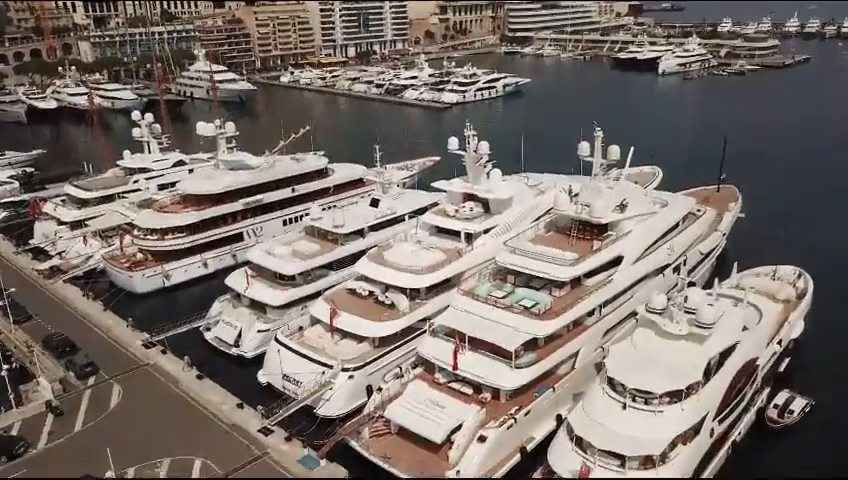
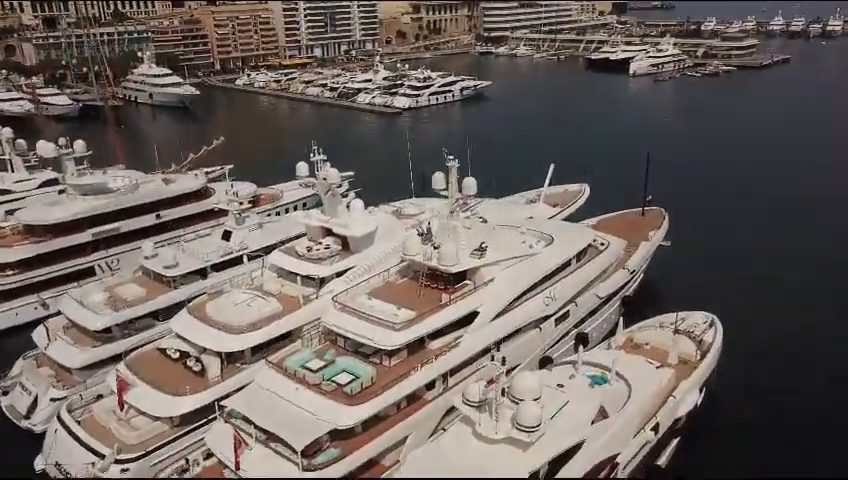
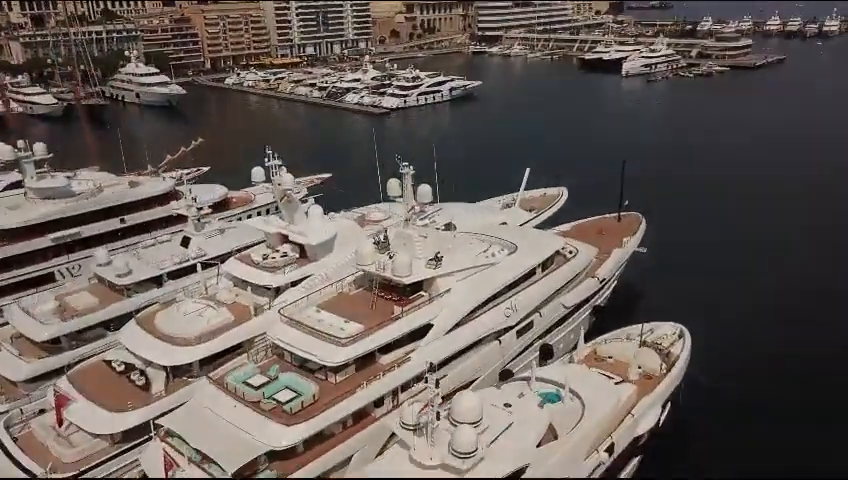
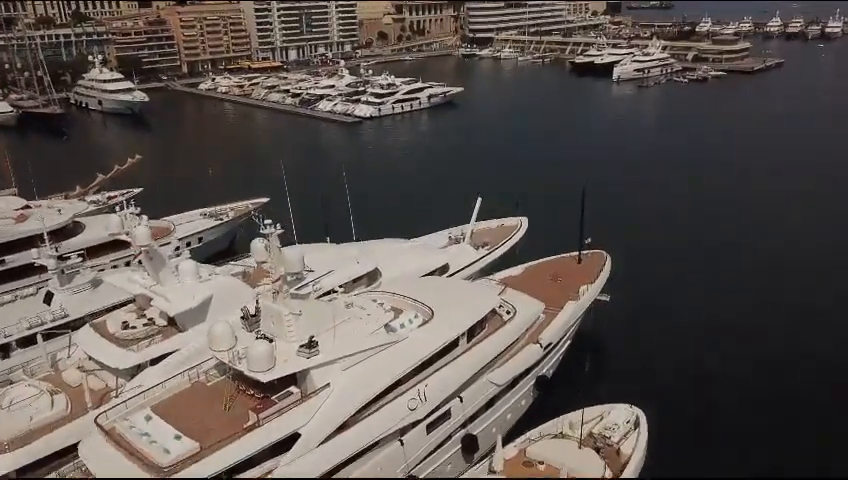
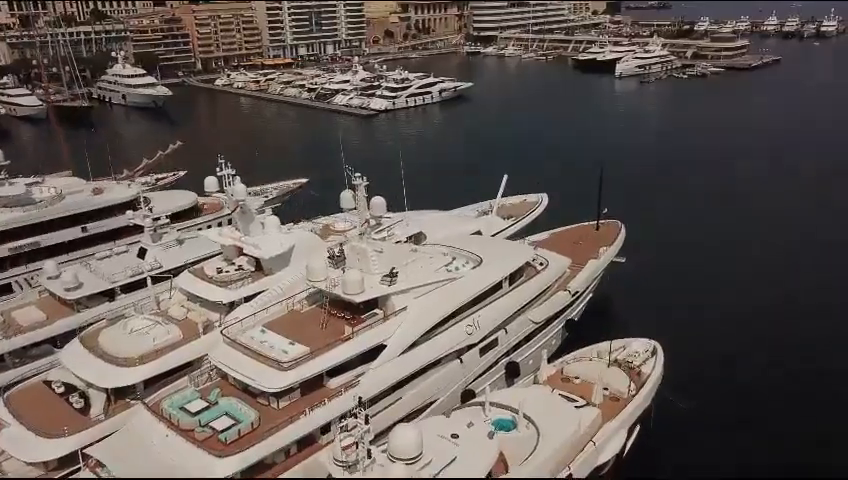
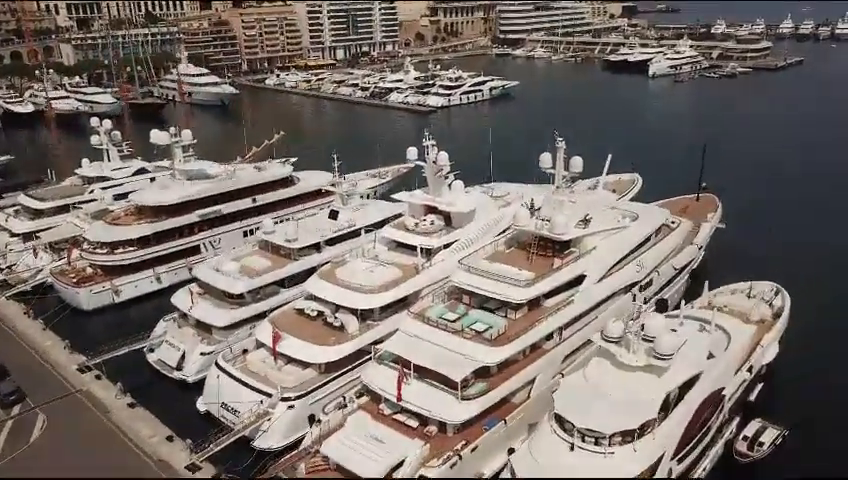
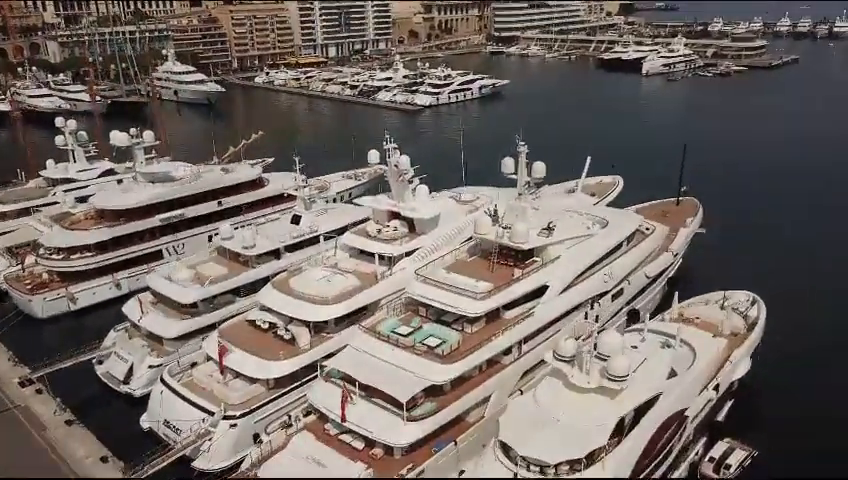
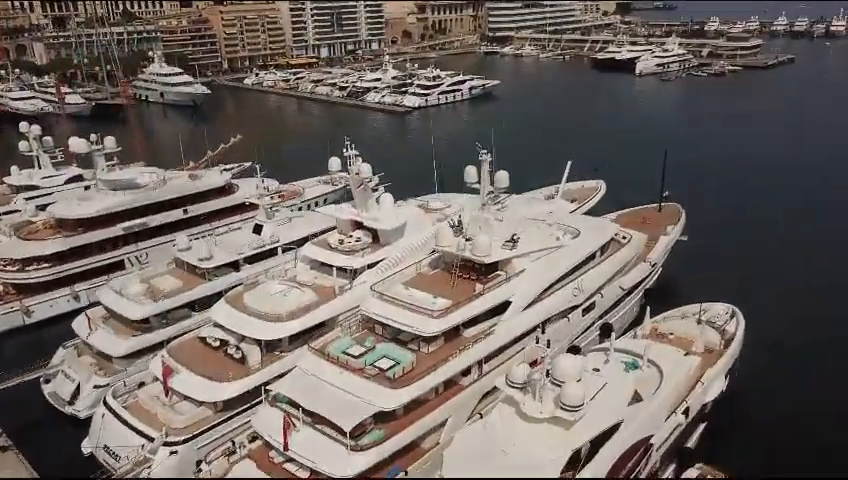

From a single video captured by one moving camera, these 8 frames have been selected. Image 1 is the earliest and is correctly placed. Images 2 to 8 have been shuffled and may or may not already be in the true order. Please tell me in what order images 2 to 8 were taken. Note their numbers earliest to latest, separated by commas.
6, 7, 8, 2, 3, 5, 4
